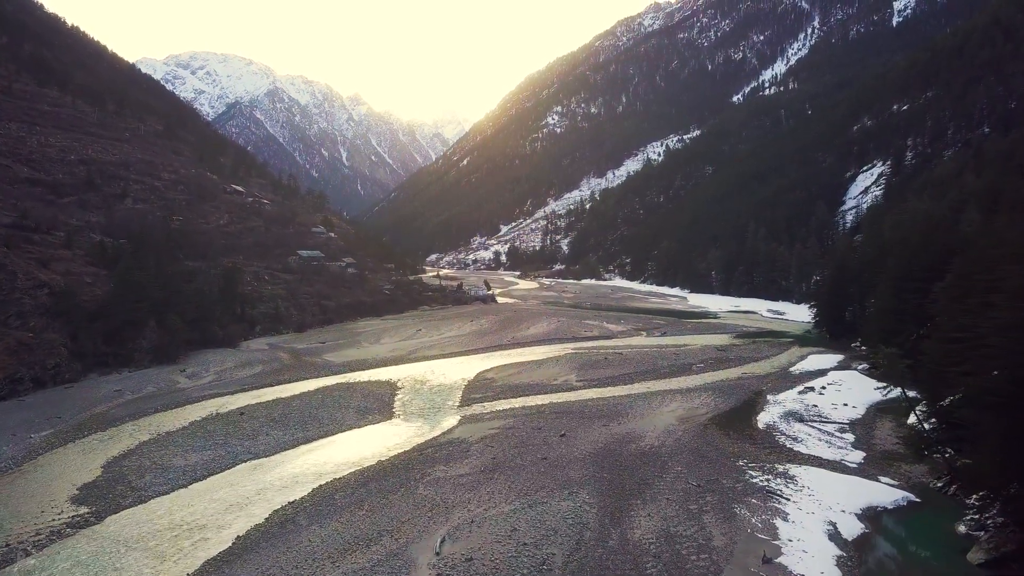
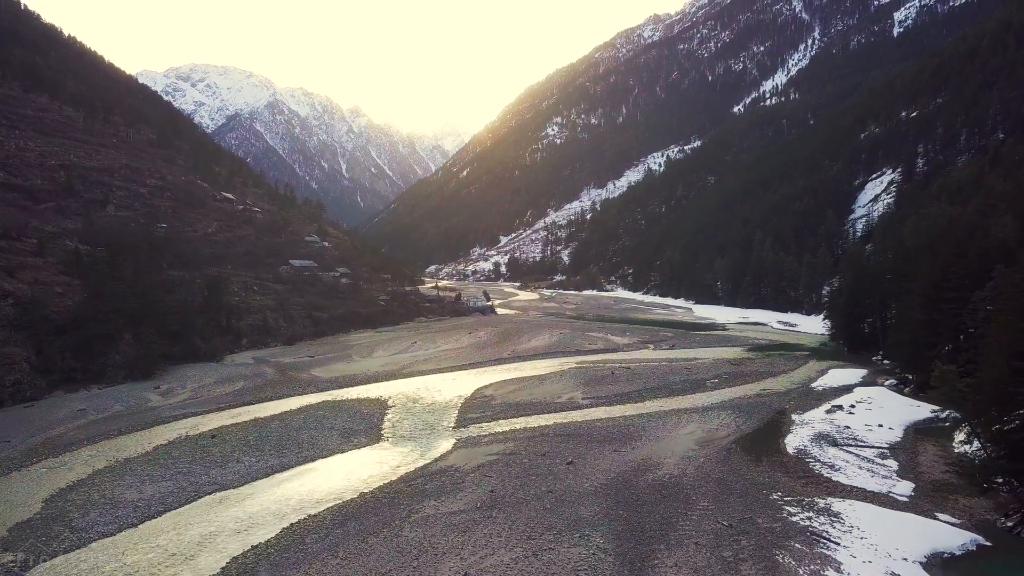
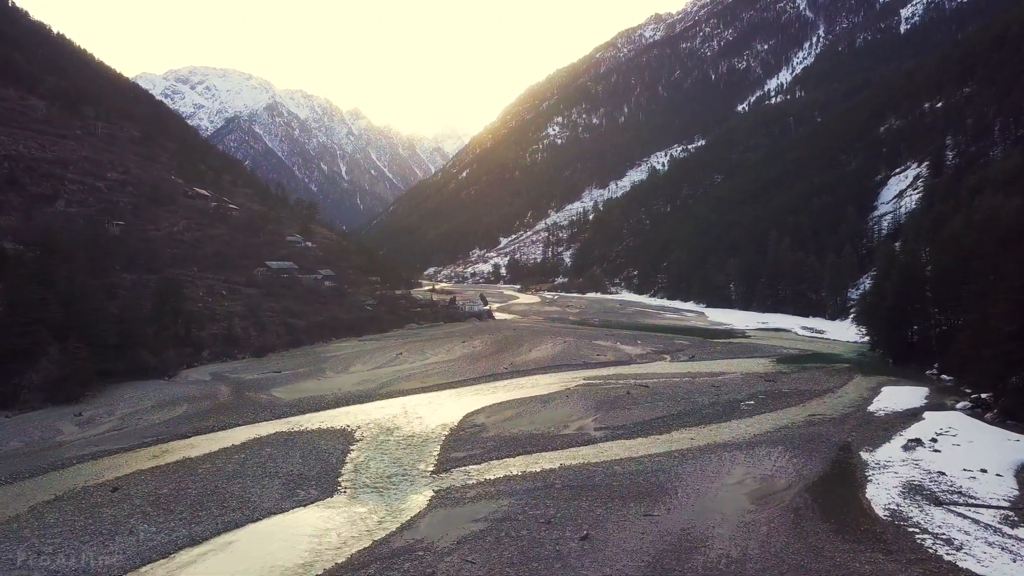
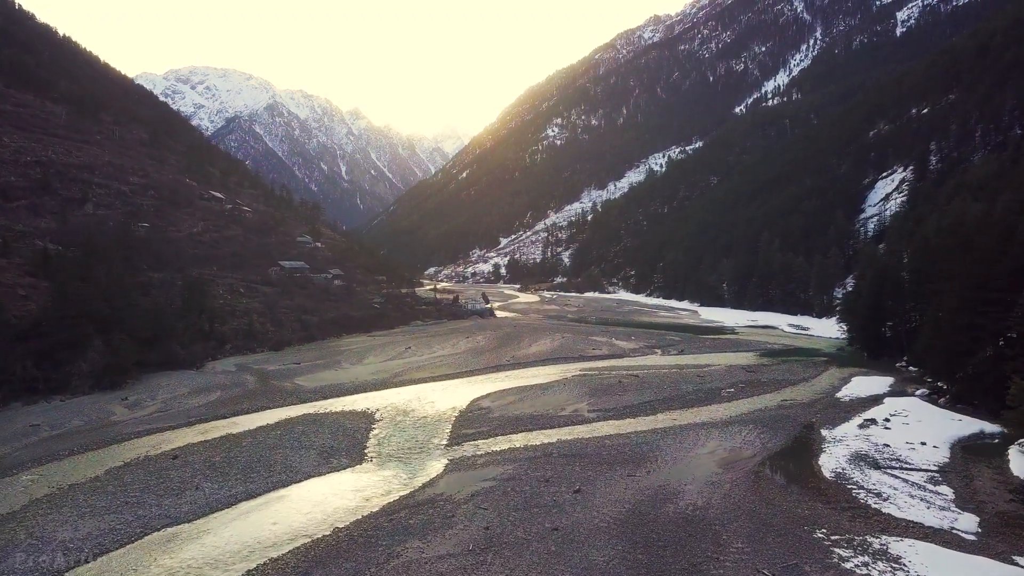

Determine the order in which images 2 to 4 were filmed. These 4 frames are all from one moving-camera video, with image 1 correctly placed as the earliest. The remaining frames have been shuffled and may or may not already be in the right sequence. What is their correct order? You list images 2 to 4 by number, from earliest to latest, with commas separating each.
2, 4, 3
